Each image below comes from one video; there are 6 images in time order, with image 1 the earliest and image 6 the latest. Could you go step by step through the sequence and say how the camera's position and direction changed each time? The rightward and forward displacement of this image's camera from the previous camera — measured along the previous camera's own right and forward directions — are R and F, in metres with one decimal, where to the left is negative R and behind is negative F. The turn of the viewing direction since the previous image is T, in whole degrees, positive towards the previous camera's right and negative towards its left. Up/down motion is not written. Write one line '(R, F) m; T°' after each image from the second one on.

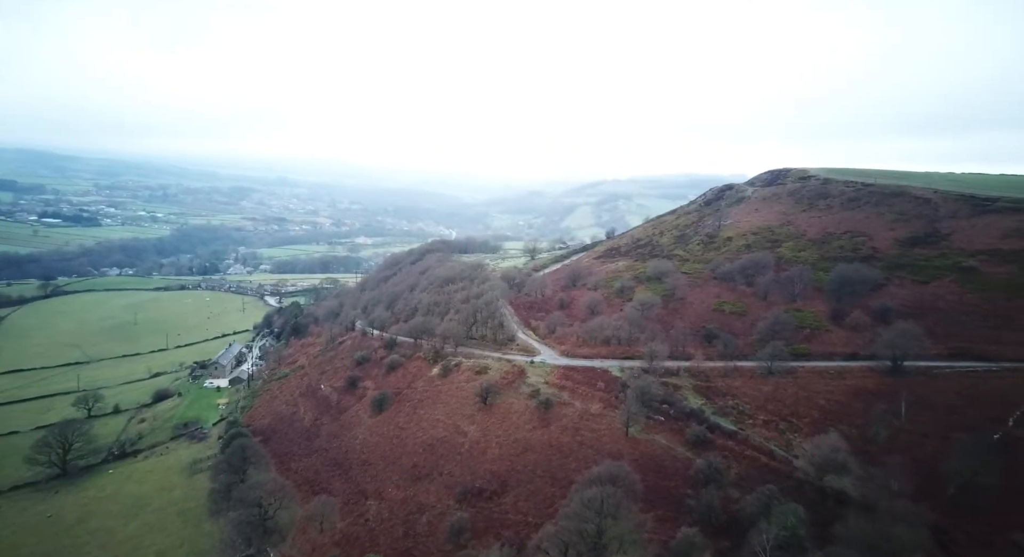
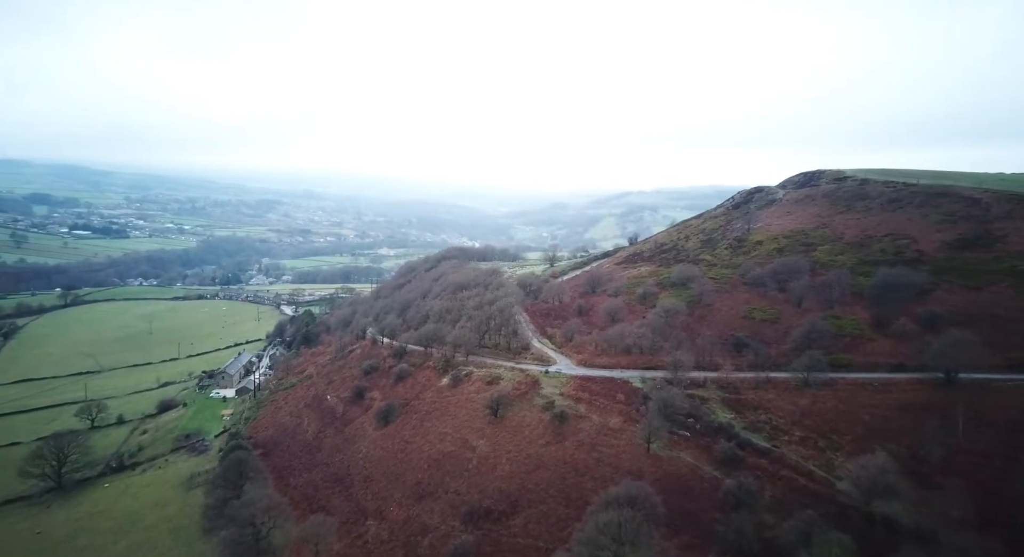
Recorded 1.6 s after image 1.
(+0.9, +2.9) m; -2°
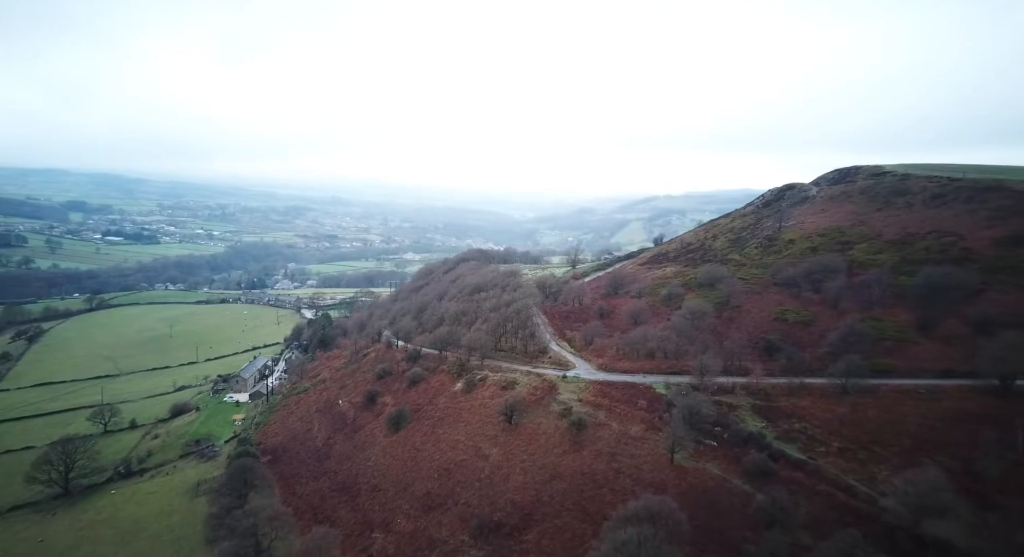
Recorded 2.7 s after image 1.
(+0.8, +2.1) m; -3°
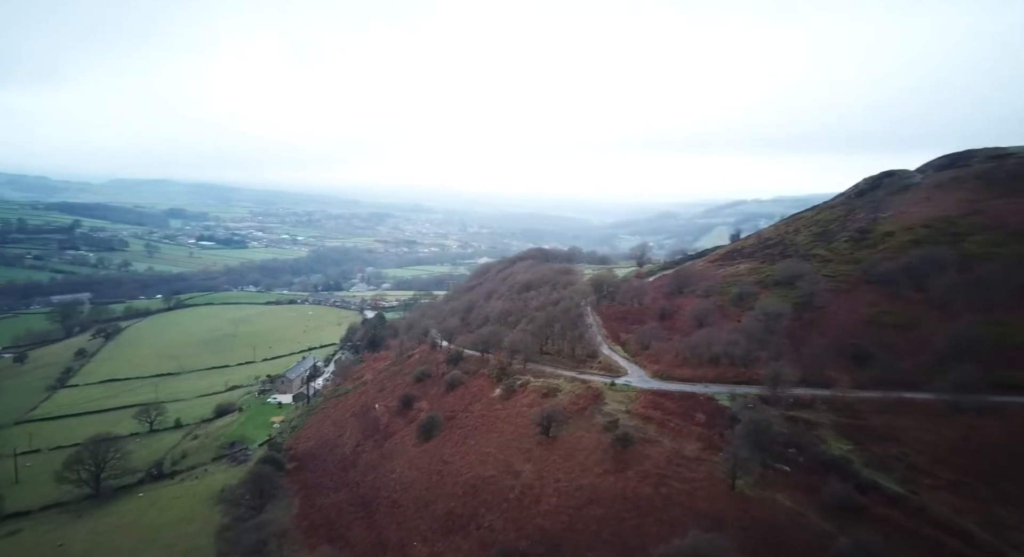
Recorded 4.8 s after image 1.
(+2.7, +4.5) m; -8°
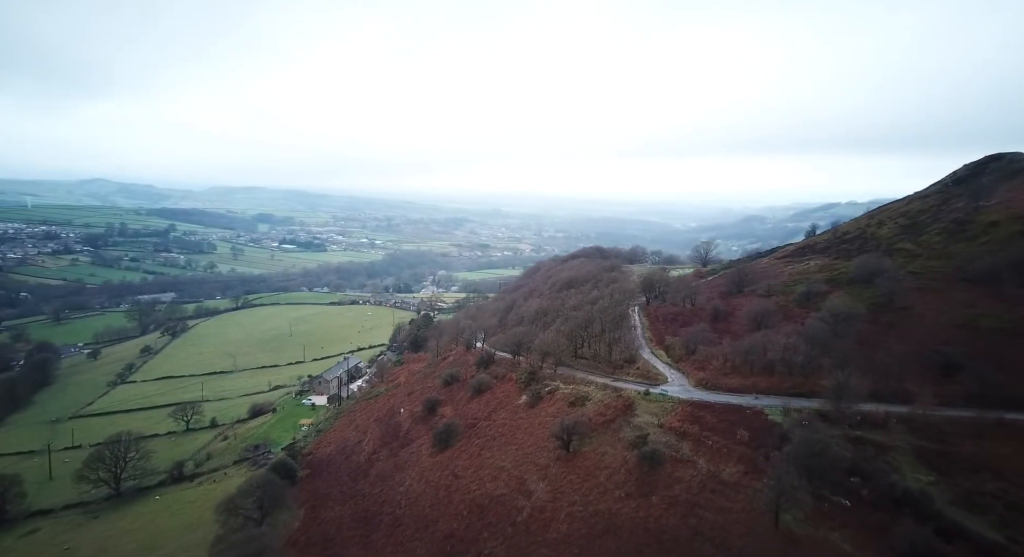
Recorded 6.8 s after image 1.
(+4.1, +3.7) m; -8°
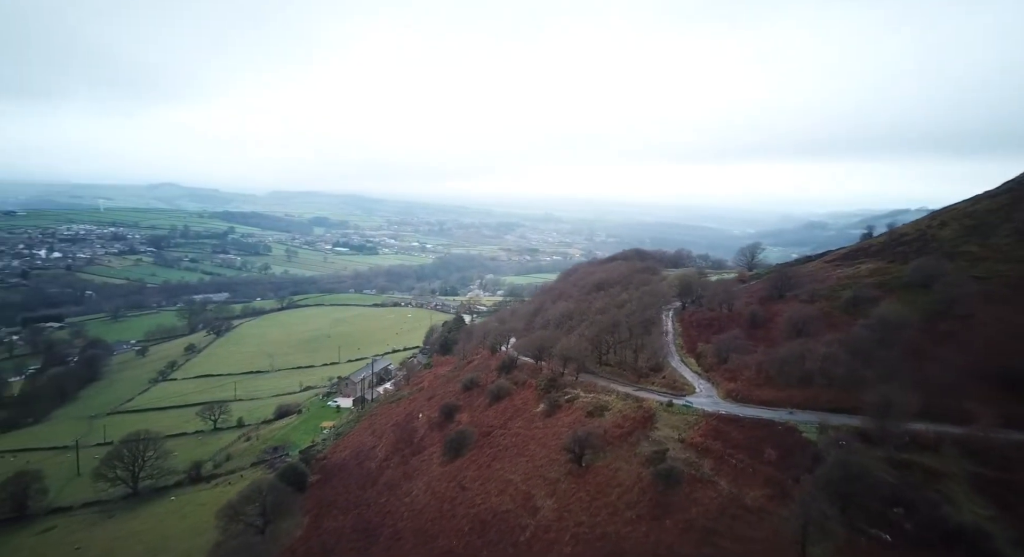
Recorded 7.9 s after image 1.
(+2.8, +2.0) m; -5°
